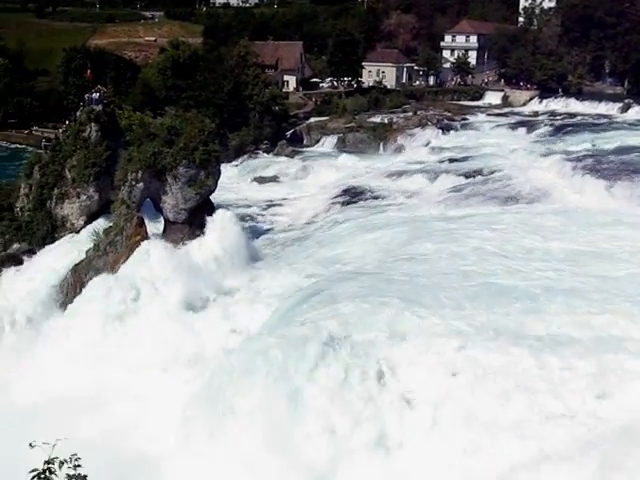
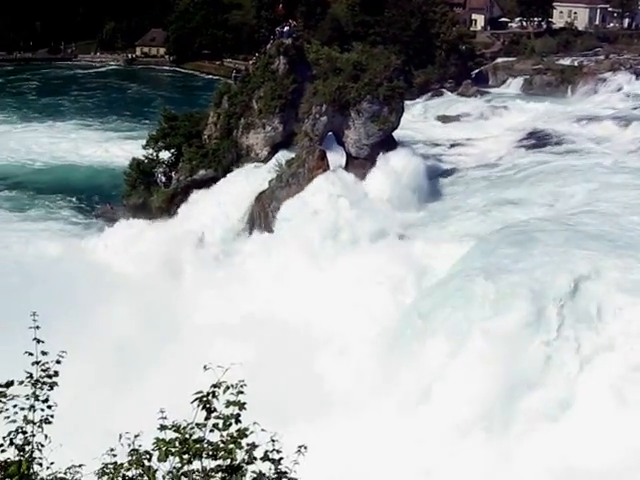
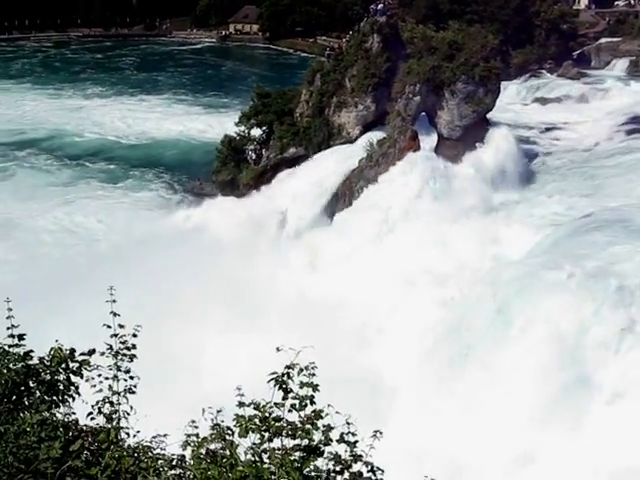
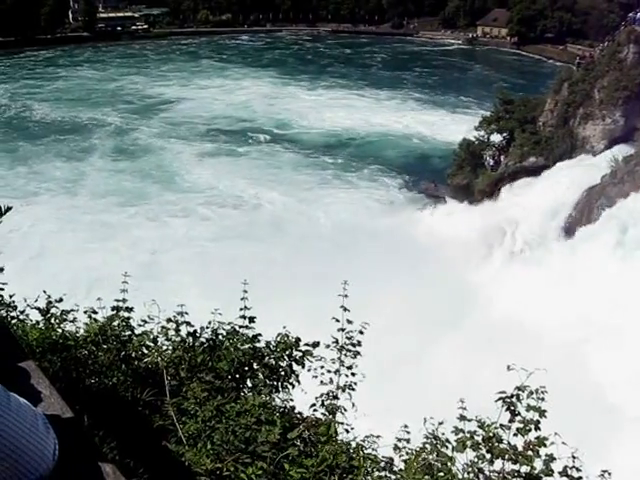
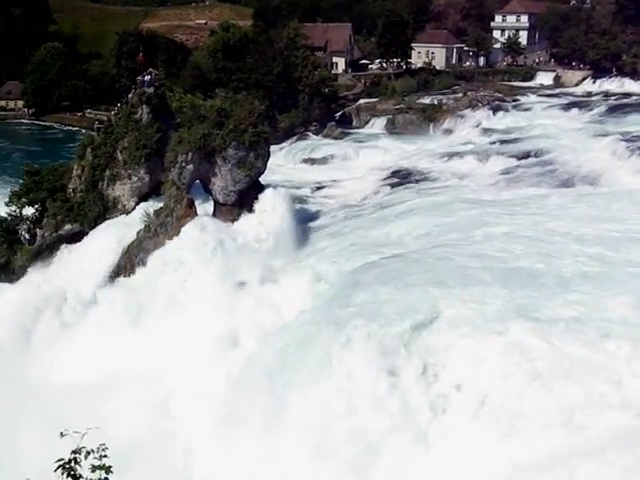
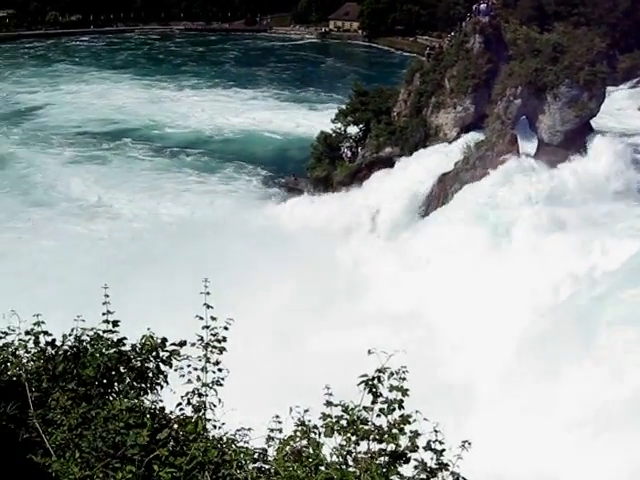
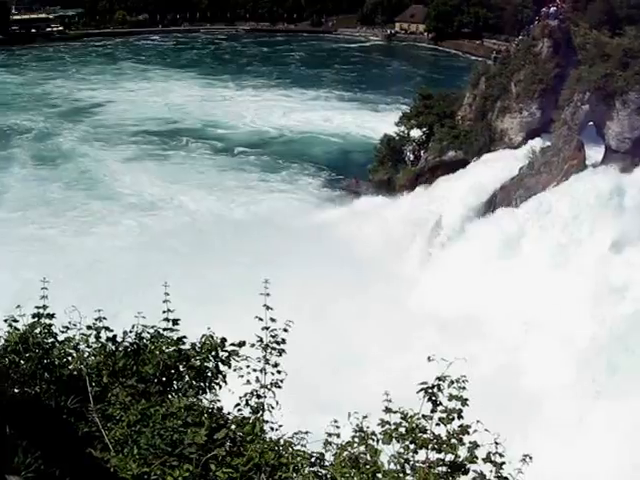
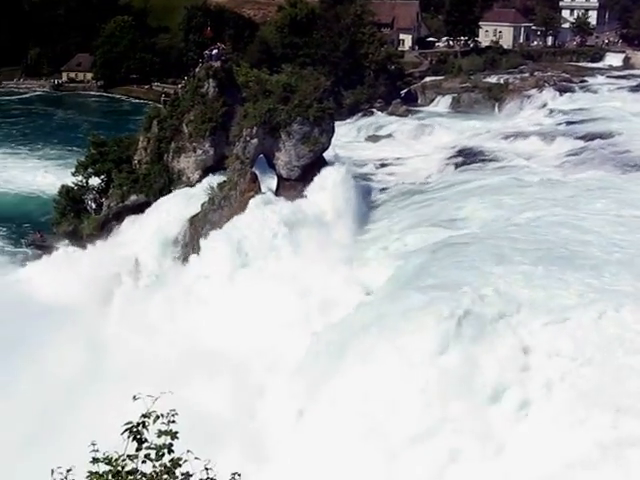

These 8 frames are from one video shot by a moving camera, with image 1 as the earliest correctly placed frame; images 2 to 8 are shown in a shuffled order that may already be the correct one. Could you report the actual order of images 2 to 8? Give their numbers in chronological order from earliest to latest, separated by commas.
5, 8, 2, 3, 6, 7, 4
